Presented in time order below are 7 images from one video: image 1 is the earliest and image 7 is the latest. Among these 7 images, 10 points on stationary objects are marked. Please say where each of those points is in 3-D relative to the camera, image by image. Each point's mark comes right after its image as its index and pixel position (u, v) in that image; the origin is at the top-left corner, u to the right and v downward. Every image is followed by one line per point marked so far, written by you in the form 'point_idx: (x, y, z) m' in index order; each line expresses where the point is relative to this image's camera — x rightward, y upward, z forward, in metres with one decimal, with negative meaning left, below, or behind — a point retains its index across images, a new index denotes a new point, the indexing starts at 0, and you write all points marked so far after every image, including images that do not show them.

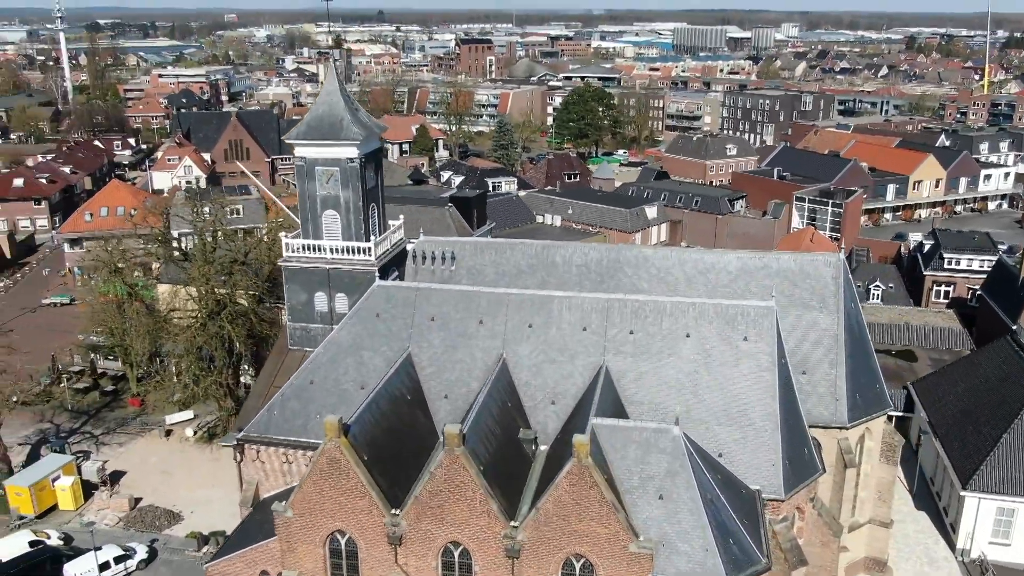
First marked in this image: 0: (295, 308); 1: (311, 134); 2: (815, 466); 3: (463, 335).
0: (-4.4, -0.4, +18.9) m
1: (-3.8, +2.9, +17.8) m
2: (+5.3, -3.1, +16.1) m
3: (-0.9, -0.8, +17.0) m
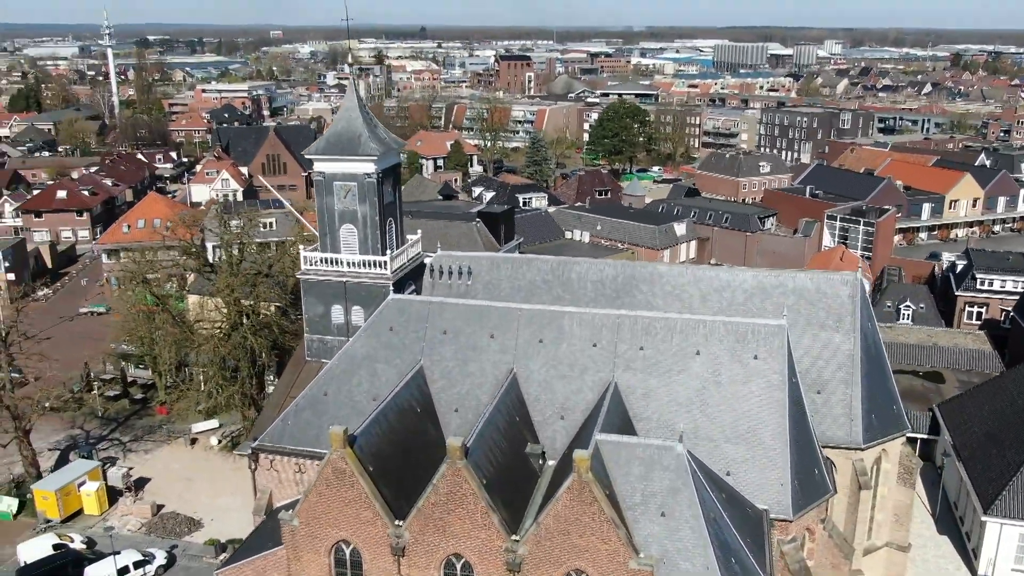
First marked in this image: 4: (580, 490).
0: (-4.1, -0.6, +19.2) m
1: (-3.6, +2.7, +18.2) m
2: (+5.4, -3.4, +15.9) m
3: (-0.7, -1.1, +17.1) m
4: (+0.9, -2.8, +12.8) m
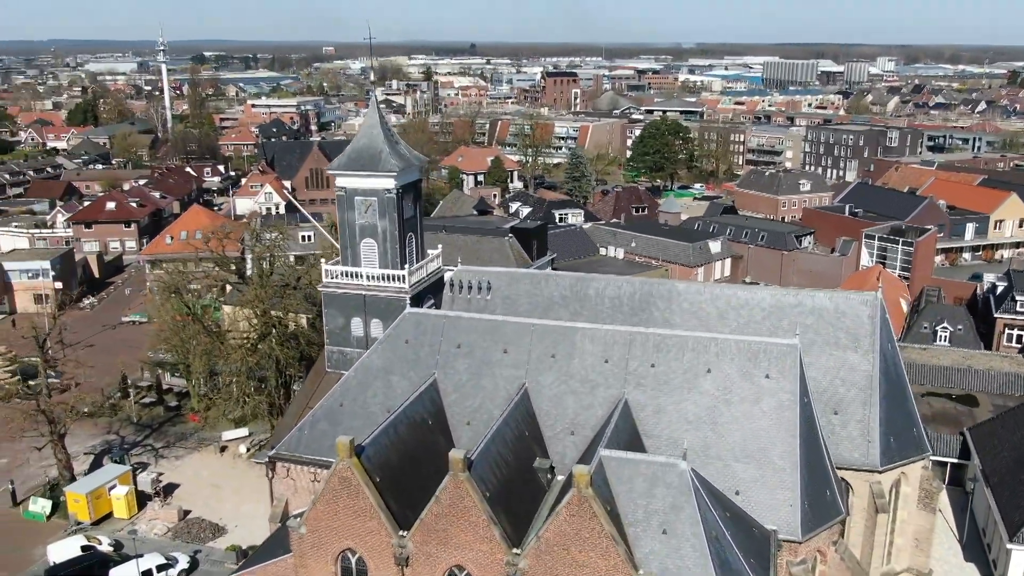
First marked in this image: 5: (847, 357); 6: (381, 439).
0: (-3.8, -0.9, +19.6) m
1: (-3.2, +2.4, +18.5) m
2: (+5.5, -3.7, +15.7) m
3: (-0.5, -1.4, +17.3) m
4: (+0.9, -3.0, +12.9) m
5: (+6.5, -1.3, +18.0) m
6: (-2.1, -2.4, +14.9) m
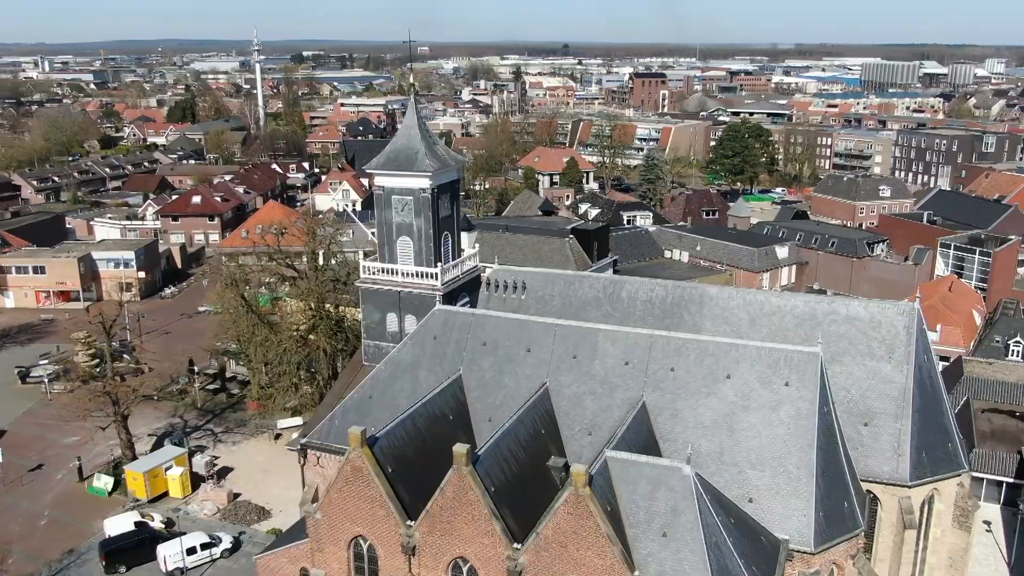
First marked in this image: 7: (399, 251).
0: (-3.1, -0.8, +20.2) m
1: (-2.5, +2.5, +19.1) m
2: (+5.7, -3.9, +15.5) m
3: (0.0, -1.4, +17.6) m
4: (+0.9, -3.0, +13.1) m
5: (+7.0, -1.5, +17.7) m
6: (-1.9, -2.4, +15.4) m
7: (-2.4, +0.8, +19.6) m
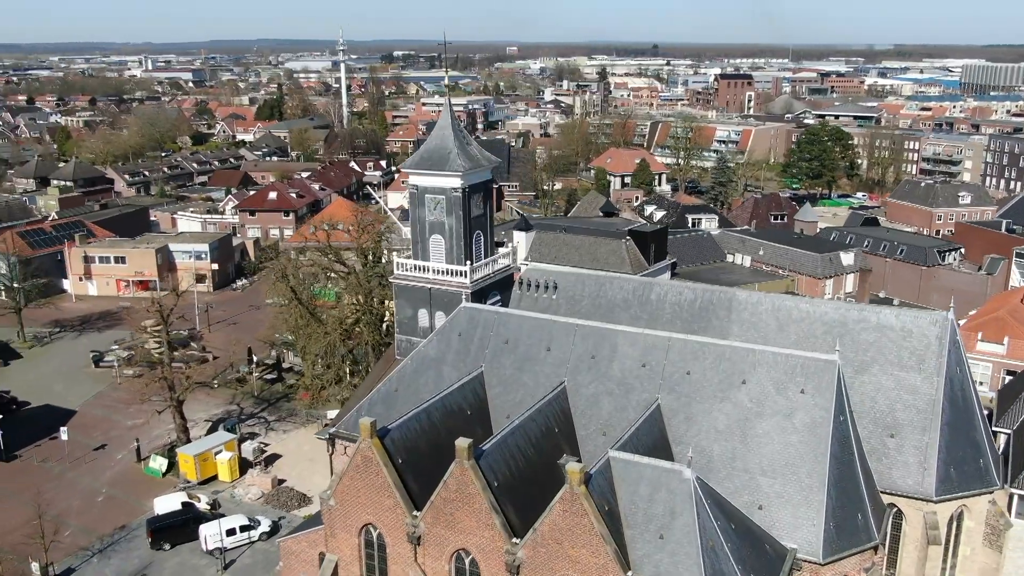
0: (-2.4, -0.7, +20.7) m
1: (-1.9, +2.6, +19.5) m
2: (+5.9, -4.0, +15.2) m
3: (+0.4, -1.4, +17.8) m
4: (+0.8, -3.0, +13.2) m
5: (+7.4, -1.7, +17.2) m
6: (-1.7, -2.3, +15.8) m
7: (-1.7, +0.8, +20.1) m
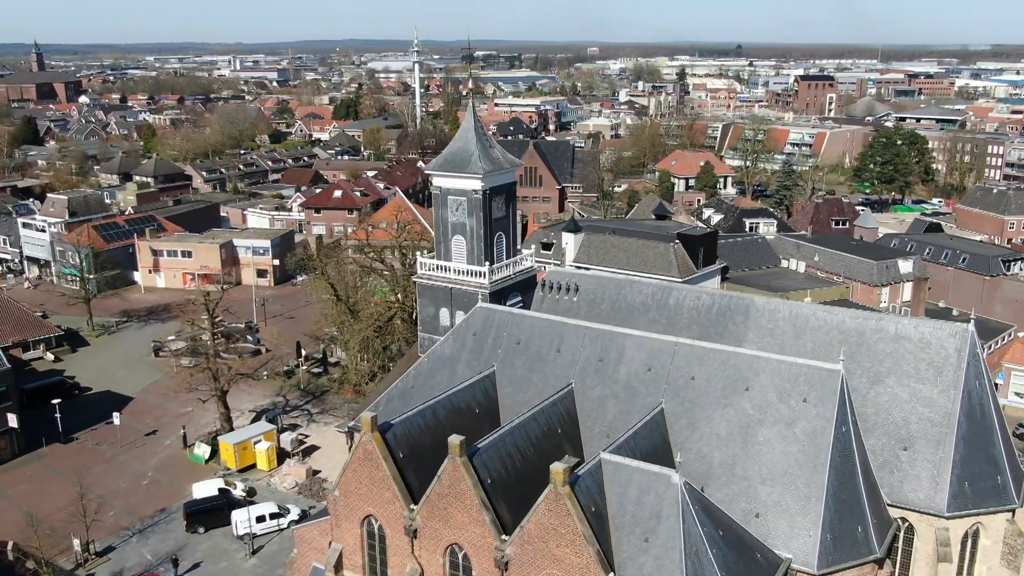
0: (-1.9, -0.7, +21.1) m
1: (-1.4, +2.6, +19.9) m
2: (+5.8, -4.1, +14.9) m
3: (+0.6, -1.4, +18.0) m
4: (+0.6, -3.1, +13.5) m
5: (+7.5, -1.9, +16.9) m
6: (-1.7, -2.3, +16.2) m
7: (-1.3, +0.9, +20.4) m
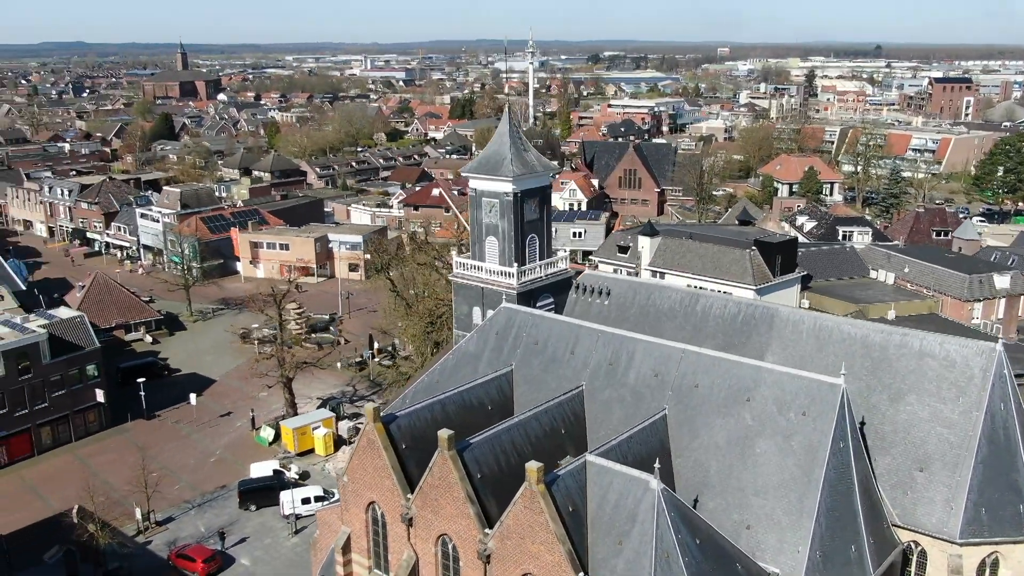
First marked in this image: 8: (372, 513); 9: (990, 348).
0: (-1.2, -0.7, +21.7) m
1: (-0.7, +2.6, +20.5) m
2: (+5.5, -4.4, +14.6) m
3: (+0.9, -1.4, +18.3) m
4: (+0.3, -3.1, +13.8) m
5: (+7.5, -2.1, +16.3) m
6: (-1.7, -2.3, +16.8) m
7: (-0.6, +0.9, +21.0) m
8: (-2.5, -4.1, +16.8) m
9: (+8.3, -1.1, +16.2) m
